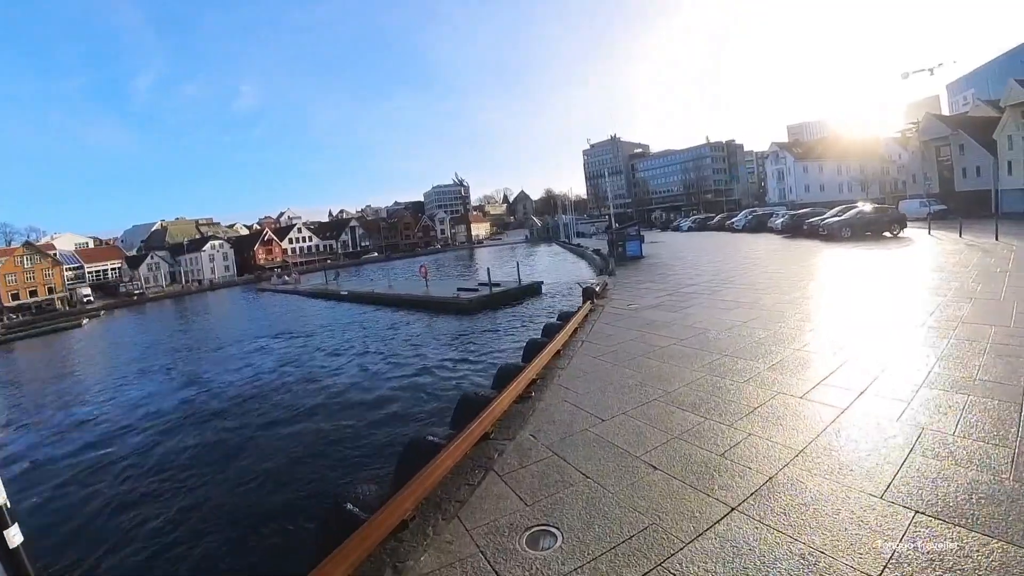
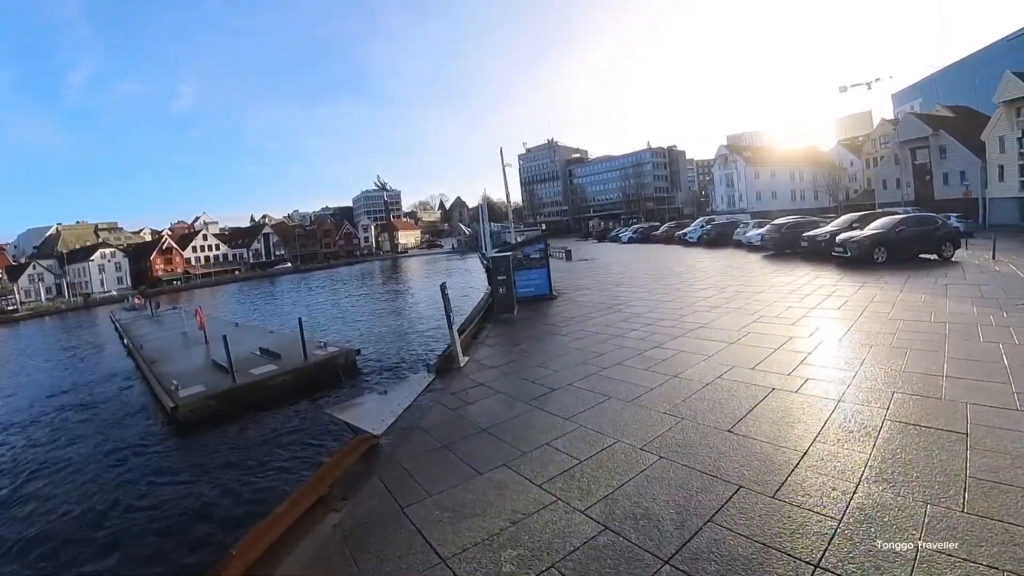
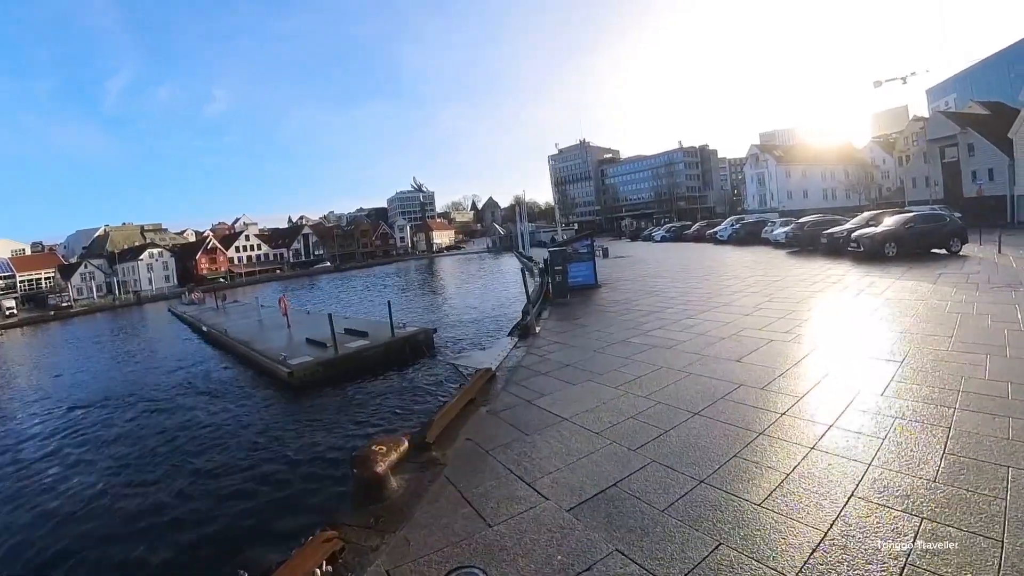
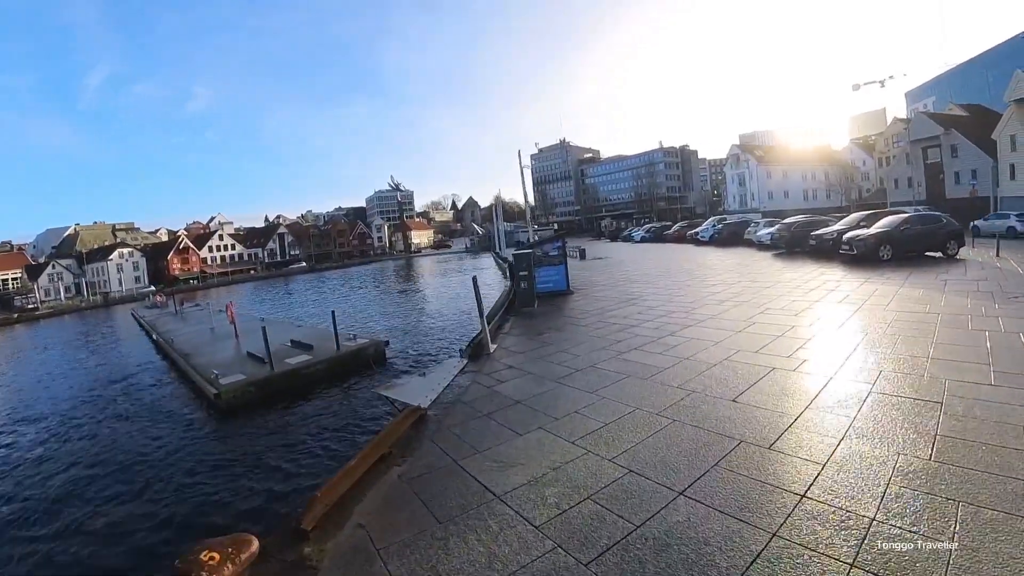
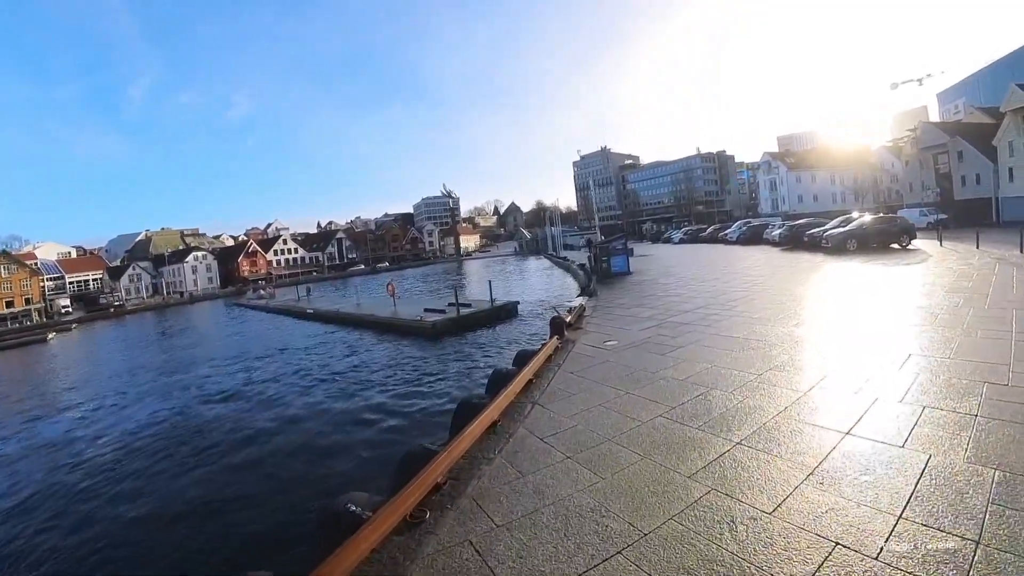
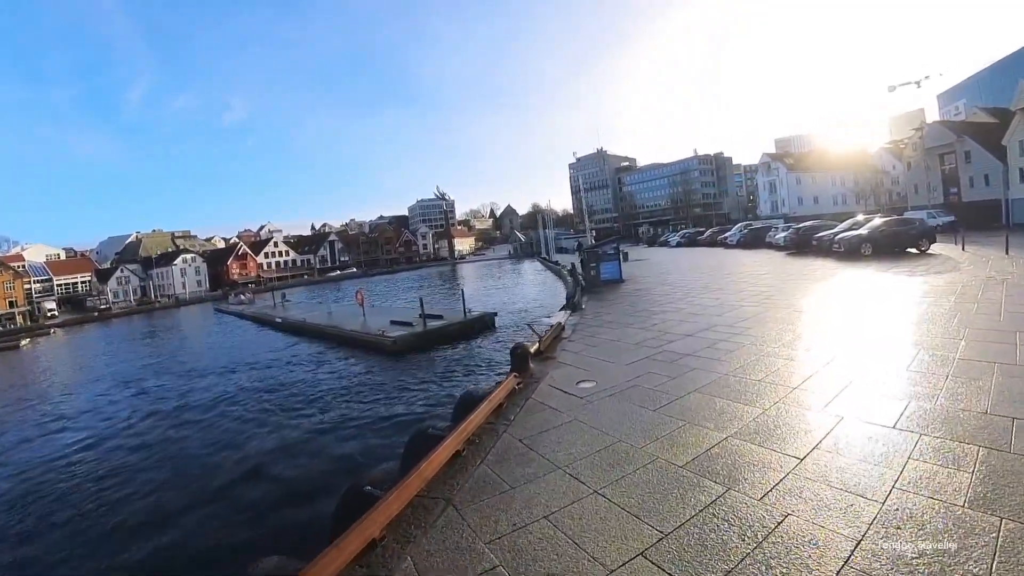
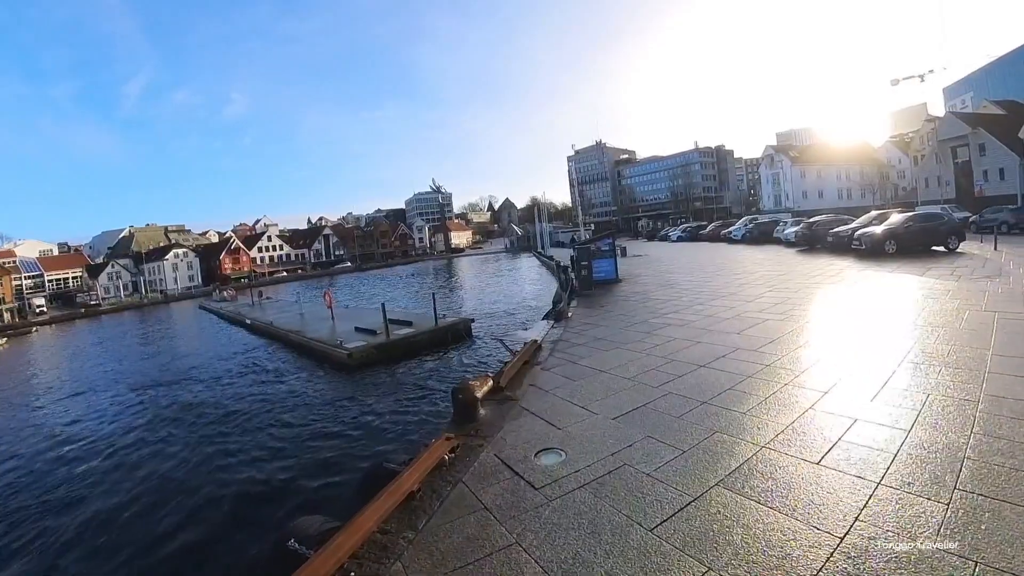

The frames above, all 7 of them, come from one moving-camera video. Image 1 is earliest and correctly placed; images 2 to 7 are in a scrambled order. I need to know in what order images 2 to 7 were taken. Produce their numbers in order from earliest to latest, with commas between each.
5, 6, 7, 3, 4, 2
